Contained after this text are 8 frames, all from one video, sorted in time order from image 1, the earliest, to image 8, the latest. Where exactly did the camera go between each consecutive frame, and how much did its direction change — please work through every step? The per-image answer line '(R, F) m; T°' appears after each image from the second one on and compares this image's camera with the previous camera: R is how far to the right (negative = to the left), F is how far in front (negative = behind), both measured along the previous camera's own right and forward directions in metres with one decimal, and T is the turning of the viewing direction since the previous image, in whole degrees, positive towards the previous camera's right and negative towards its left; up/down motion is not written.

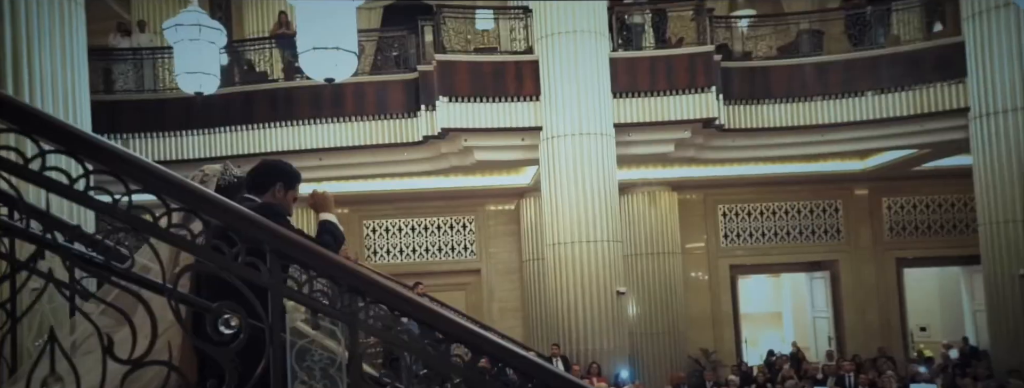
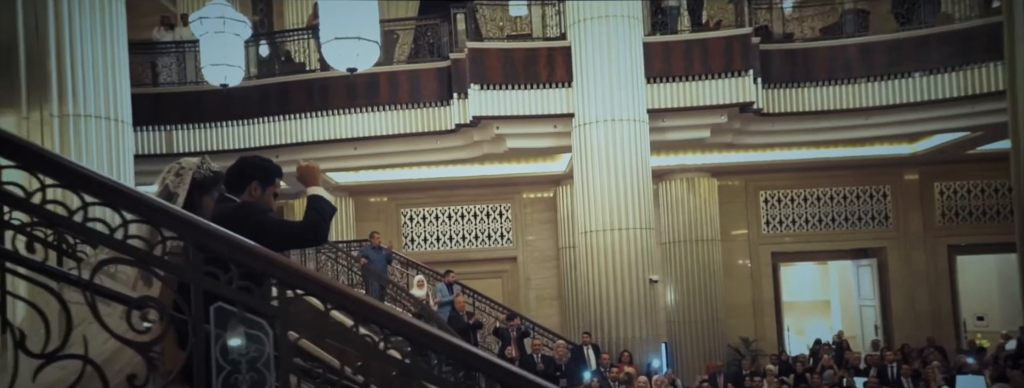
(+0.4, +0.1) m; -4°
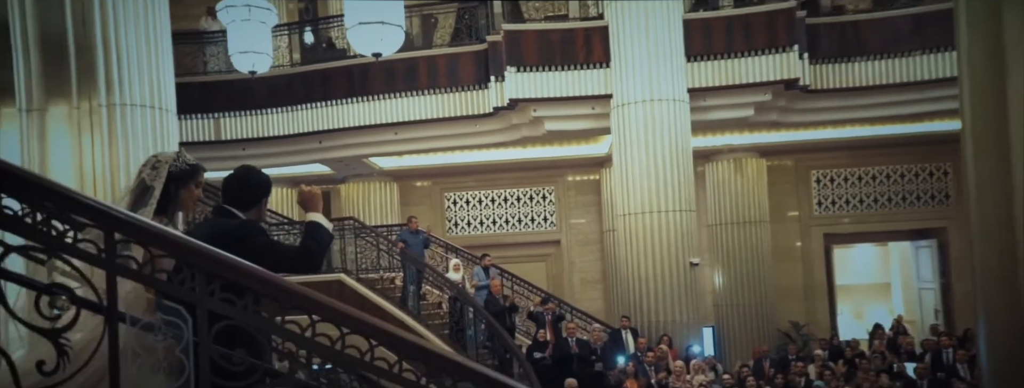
(+0.4, +0.1) m; -5°
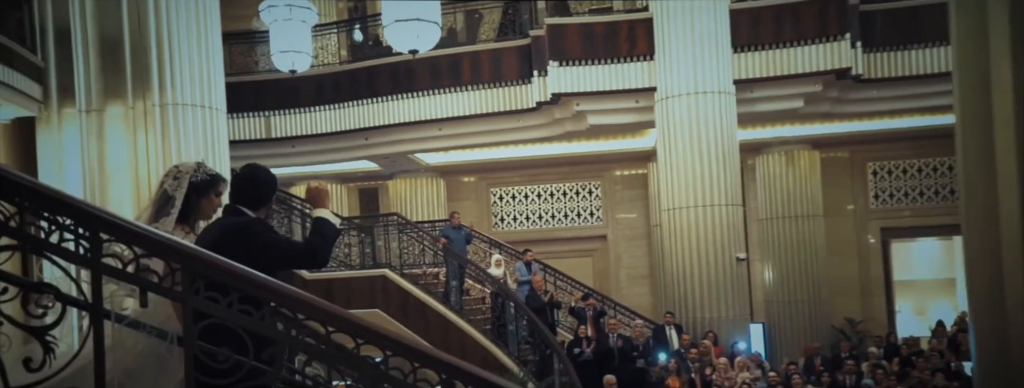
(+0.2, 0.0) m; -4°
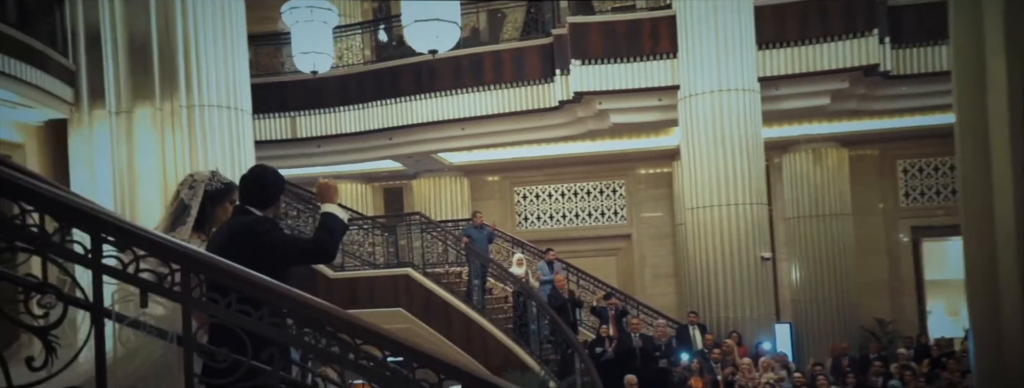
(+0.1, 0.0) m; -2°
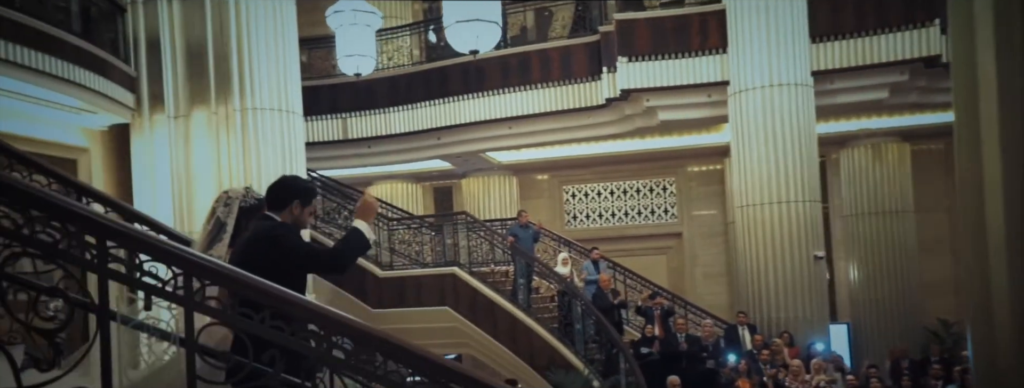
(+0.2, 0.0) m; -4°
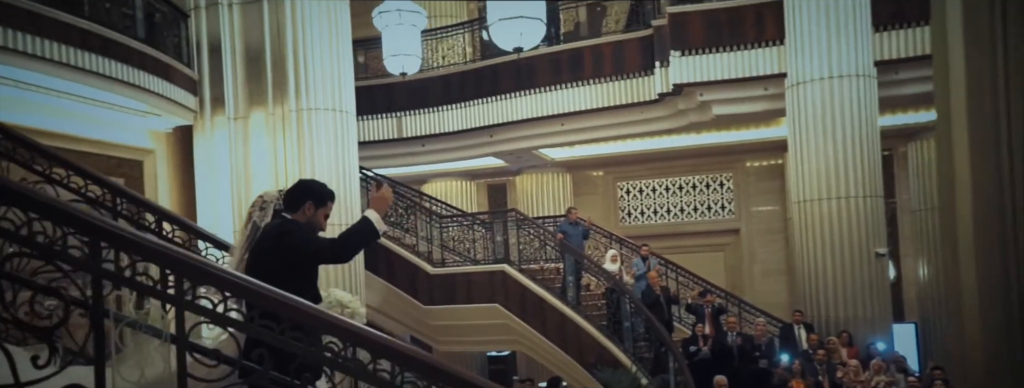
(+0.3, 0.0) m; -5°
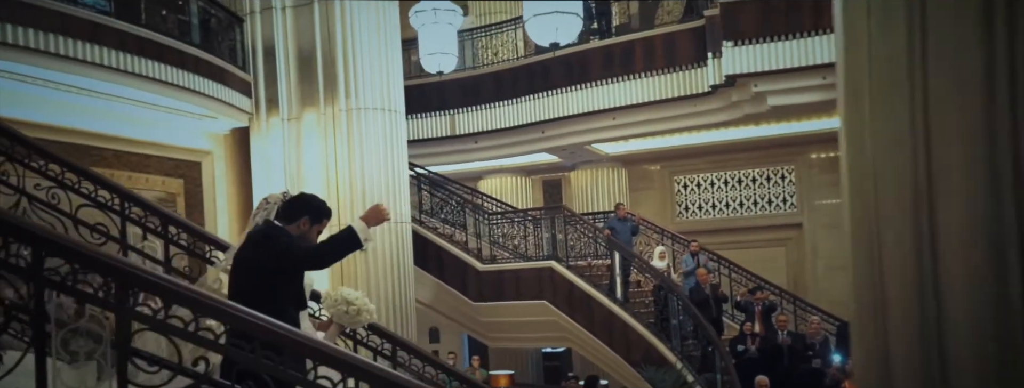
(+0.4, +0.1) m; -6°
